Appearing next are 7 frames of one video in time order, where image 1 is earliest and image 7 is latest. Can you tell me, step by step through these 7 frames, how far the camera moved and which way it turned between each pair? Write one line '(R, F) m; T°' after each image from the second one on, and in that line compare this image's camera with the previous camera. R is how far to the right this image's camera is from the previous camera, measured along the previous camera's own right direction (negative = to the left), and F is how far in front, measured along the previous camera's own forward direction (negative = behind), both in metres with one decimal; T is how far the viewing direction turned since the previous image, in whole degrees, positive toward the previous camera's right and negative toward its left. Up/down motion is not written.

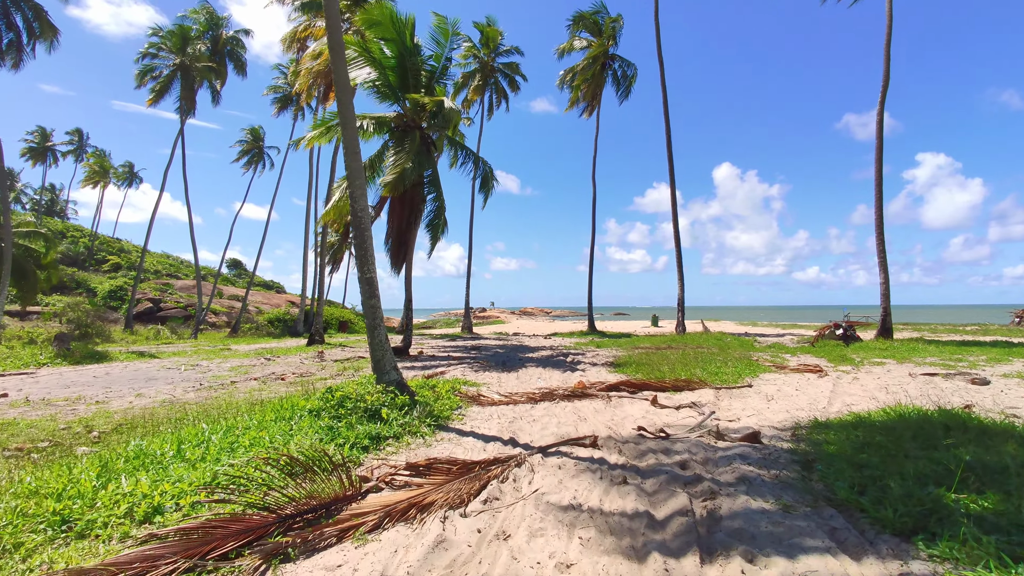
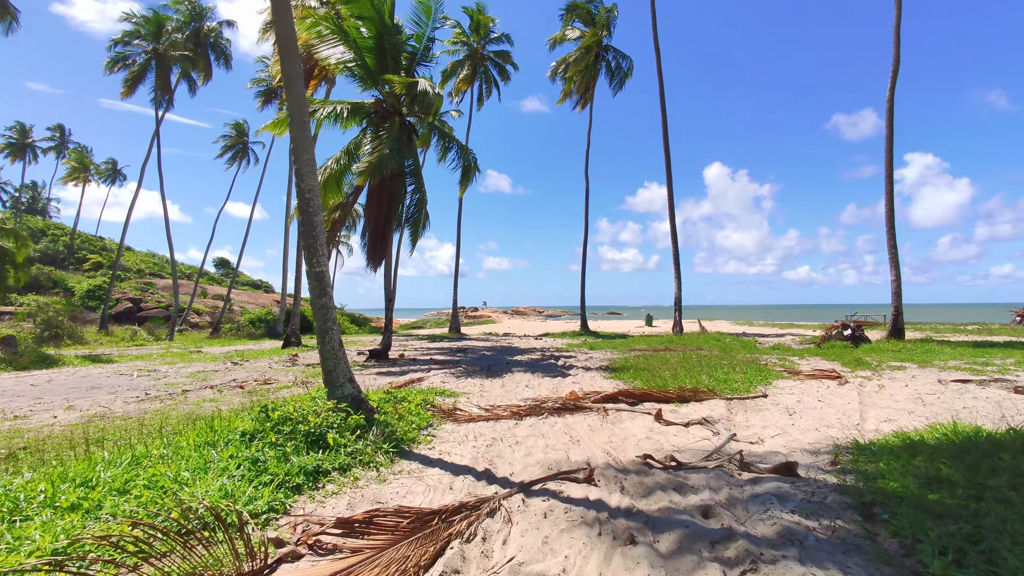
(+0.1, +0.9) m; +1°
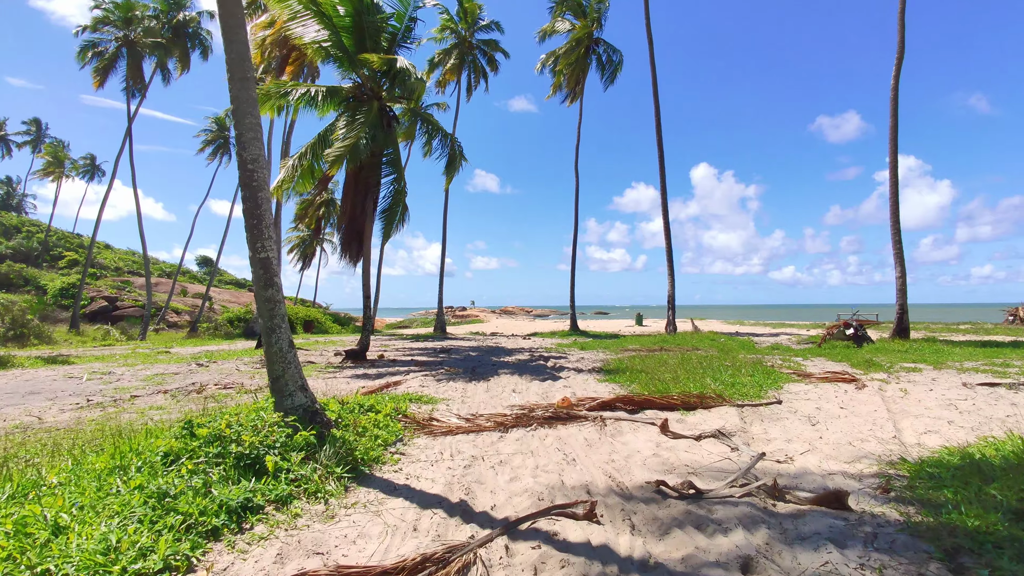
(0.0, +0.7) m; +1°
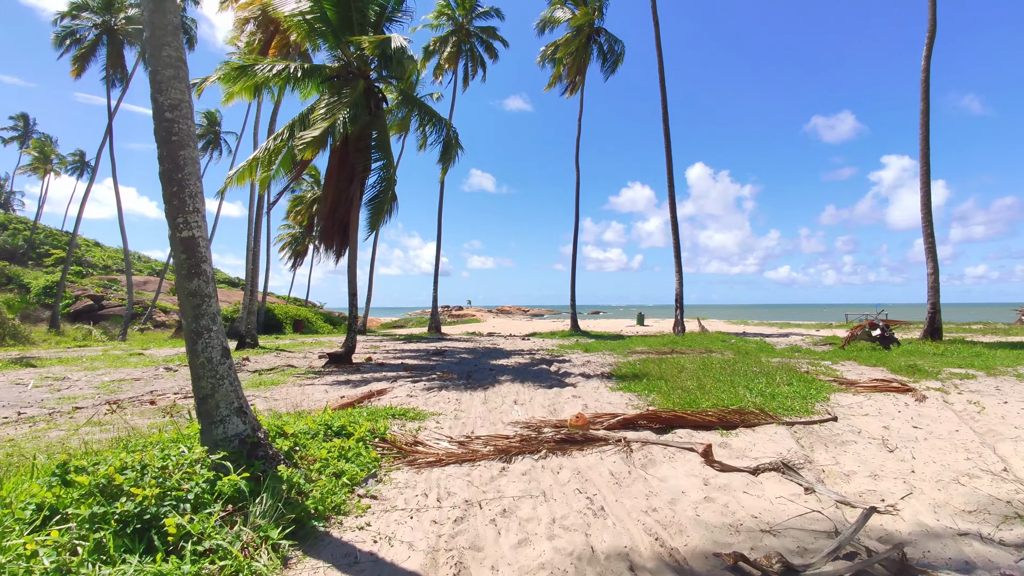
(-0.1, +1.0) m; 0°
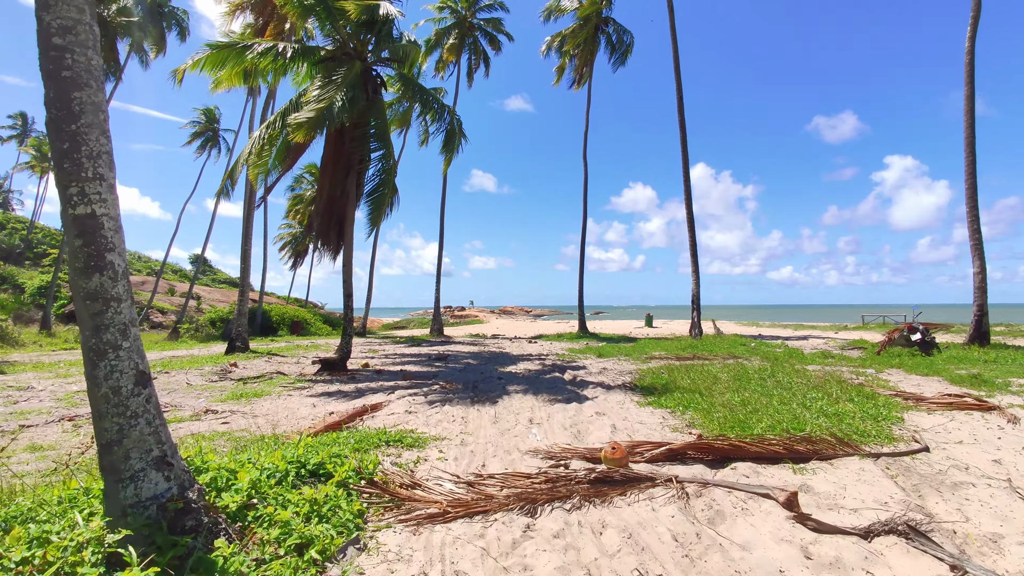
(-0.1, +0.9) m; 0°
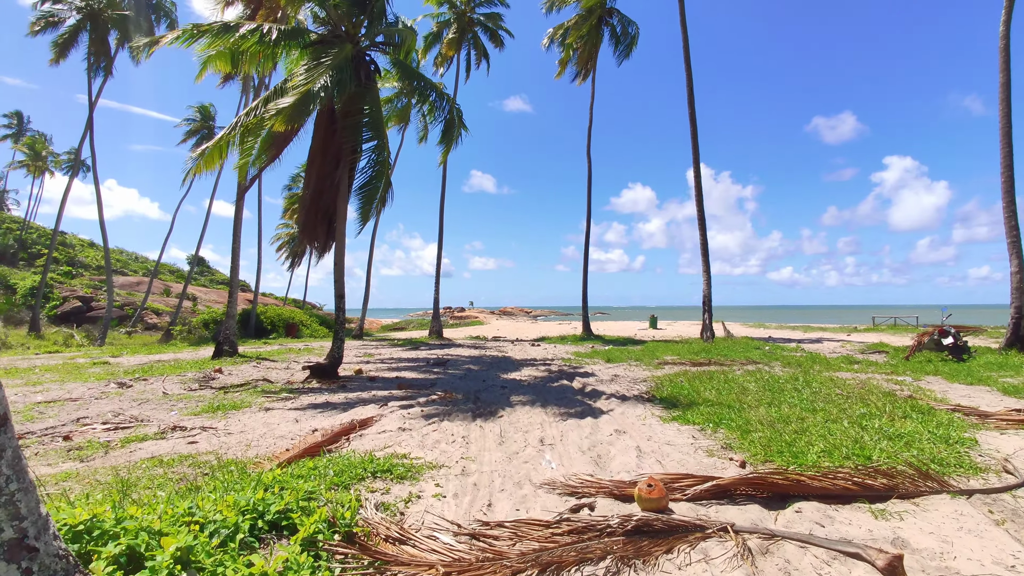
(-0.1, +0.7) m; 0°
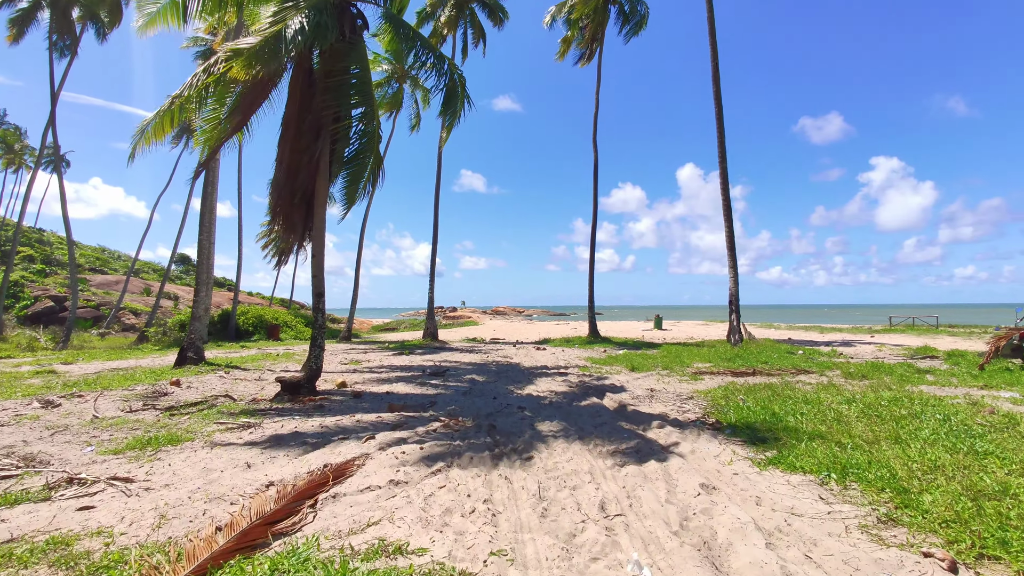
(-0.3, +1.6) m; +1°
